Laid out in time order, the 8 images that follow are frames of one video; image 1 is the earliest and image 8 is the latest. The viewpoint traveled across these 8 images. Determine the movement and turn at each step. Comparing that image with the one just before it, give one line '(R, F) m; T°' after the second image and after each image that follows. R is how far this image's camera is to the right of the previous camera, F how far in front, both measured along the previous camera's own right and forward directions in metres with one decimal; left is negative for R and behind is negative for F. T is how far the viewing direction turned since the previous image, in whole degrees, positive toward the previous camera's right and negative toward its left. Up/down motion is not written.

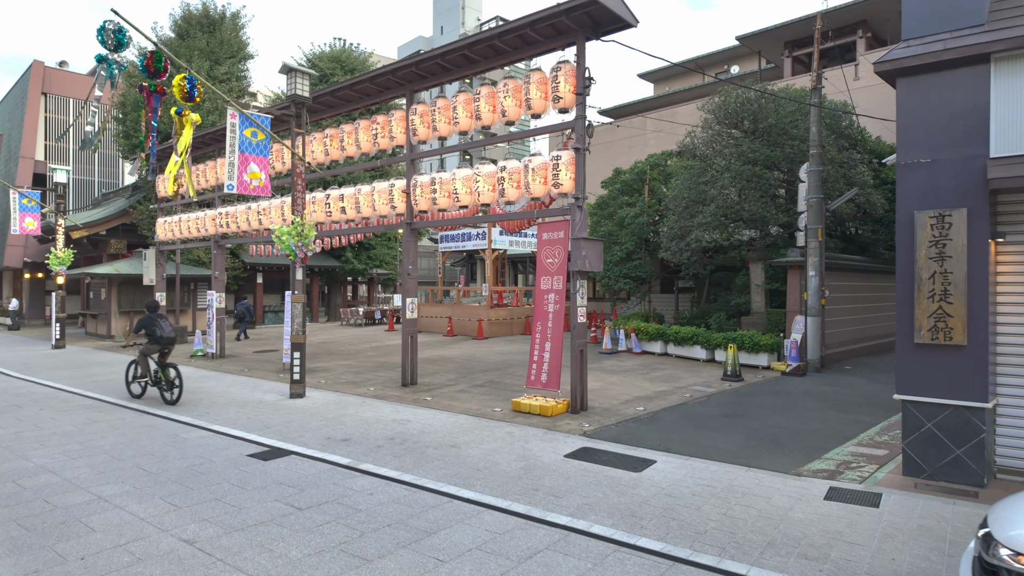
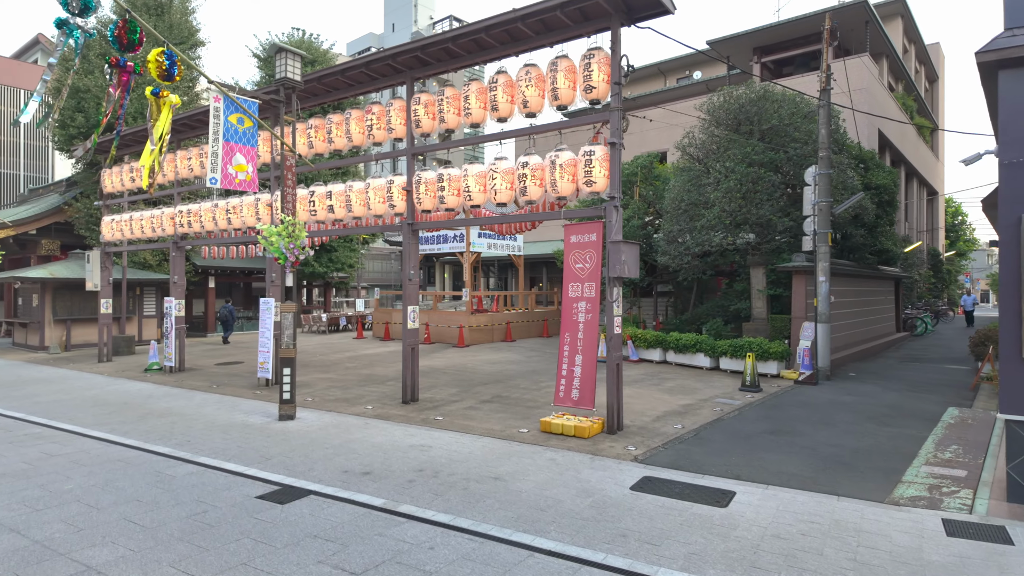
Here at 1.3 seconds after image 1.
(-1.2, +1.0) m; +5°
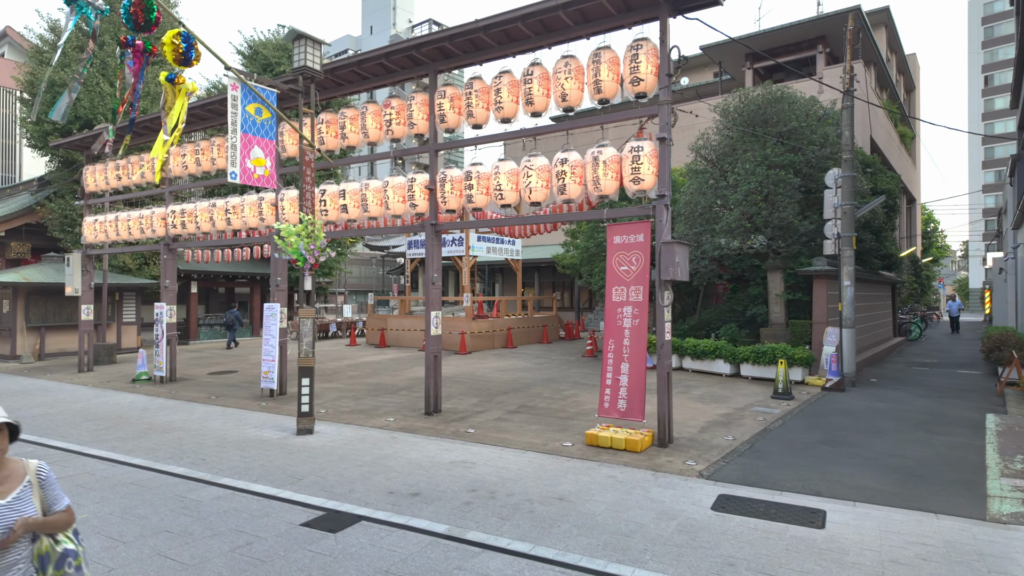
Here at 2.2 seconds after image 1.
(-0.9, +0.6) m; +3°
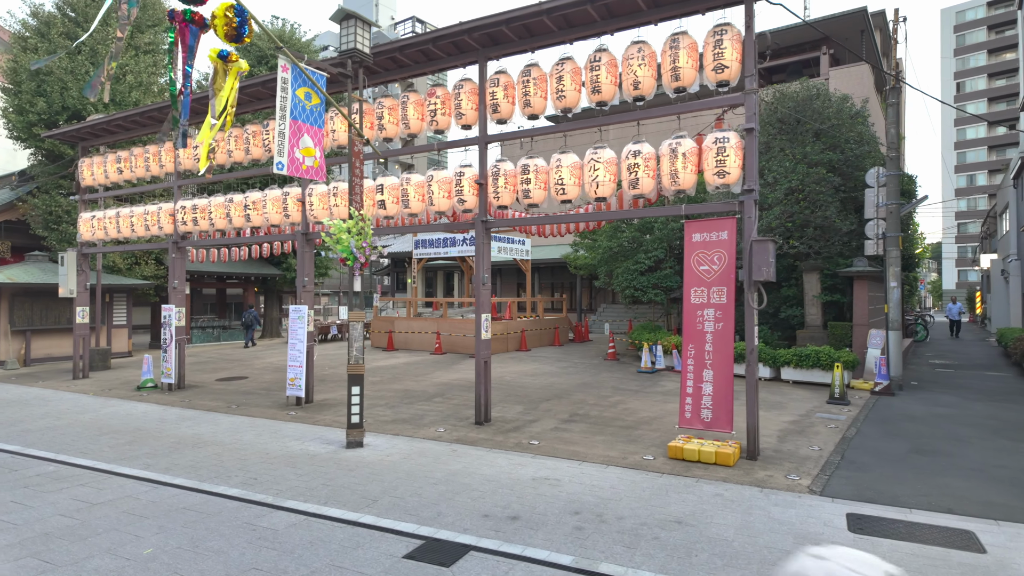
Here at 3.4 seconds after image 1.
(-1.3, +0.6) m; +2°
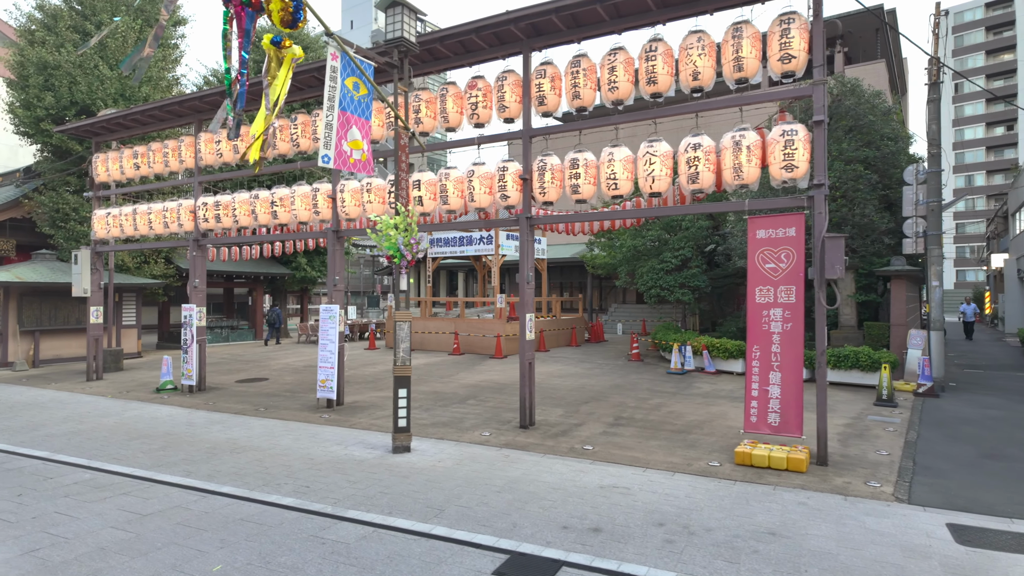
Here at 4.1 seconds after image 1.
(-0.8, +0.3) m; +1°
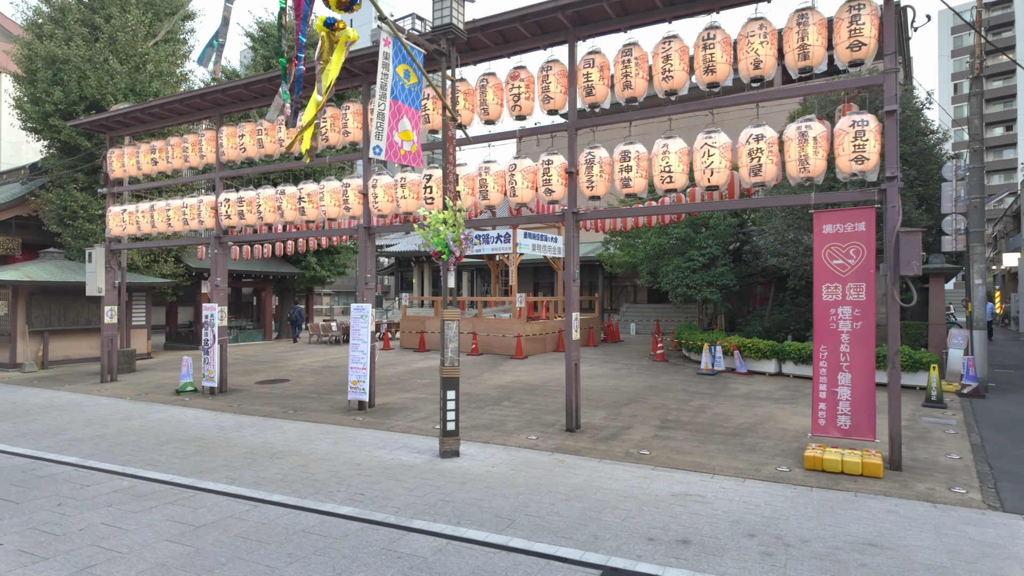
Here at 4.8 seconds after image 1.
(-0.7, +0.3) m; 0°
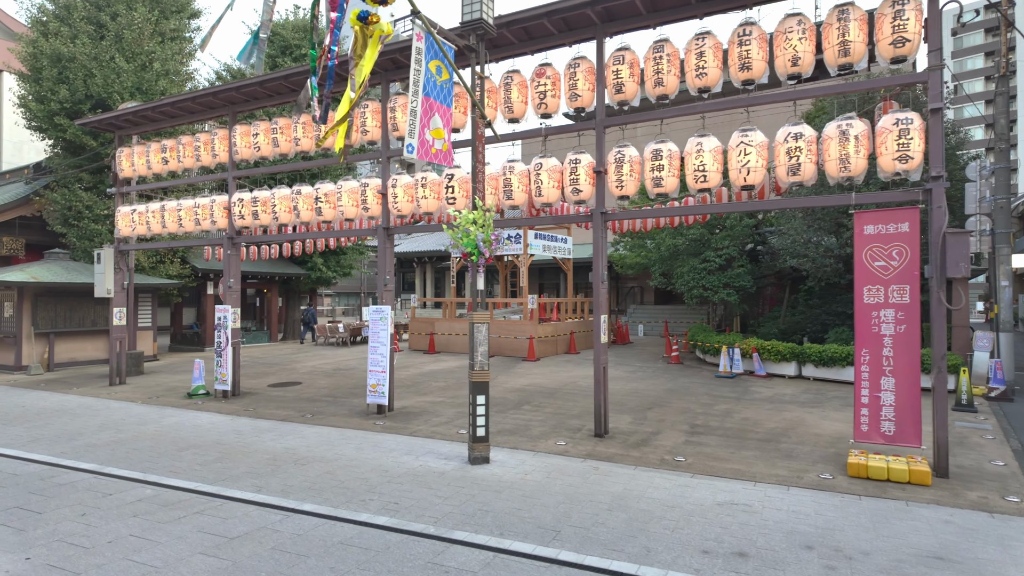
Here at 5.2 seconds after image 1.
(-0.4, +0.2) m; 0°
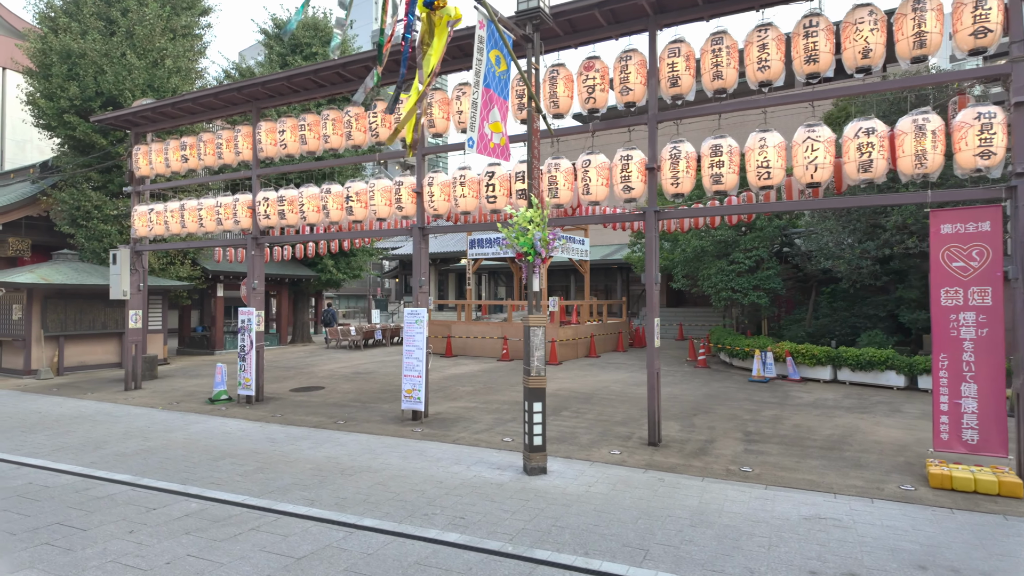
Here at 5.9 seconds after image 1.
(-0.7, +0.3) m; 0°
